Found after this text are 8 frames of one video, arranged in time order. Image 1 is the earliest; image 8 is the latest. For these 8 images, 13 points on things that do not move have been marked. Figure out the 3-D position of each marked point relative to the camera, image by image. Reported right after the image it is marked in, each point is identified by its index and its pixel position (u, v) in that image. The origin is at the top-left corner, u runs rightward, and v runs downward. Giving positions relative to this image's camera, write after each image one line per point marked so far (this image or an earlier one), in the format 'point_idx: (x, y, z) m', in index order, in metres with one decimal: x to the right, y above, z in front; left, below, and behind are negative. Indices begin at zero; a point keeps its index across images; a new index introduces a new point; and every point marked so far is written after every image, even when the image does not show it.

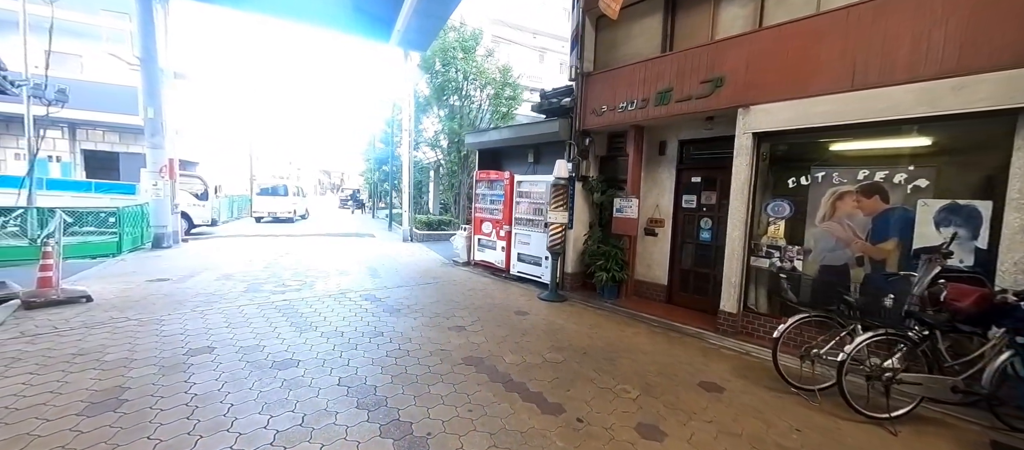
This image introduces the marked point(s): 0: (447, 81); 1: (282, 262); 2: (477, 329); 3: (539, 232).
0: (-2.4, +5.3, +12.7) m
1: (-4.6, -0.7, +7.0) m
2: (-0.4, -1.3, +4.2) m
3: (+0.5, -0.1, +6.2) m
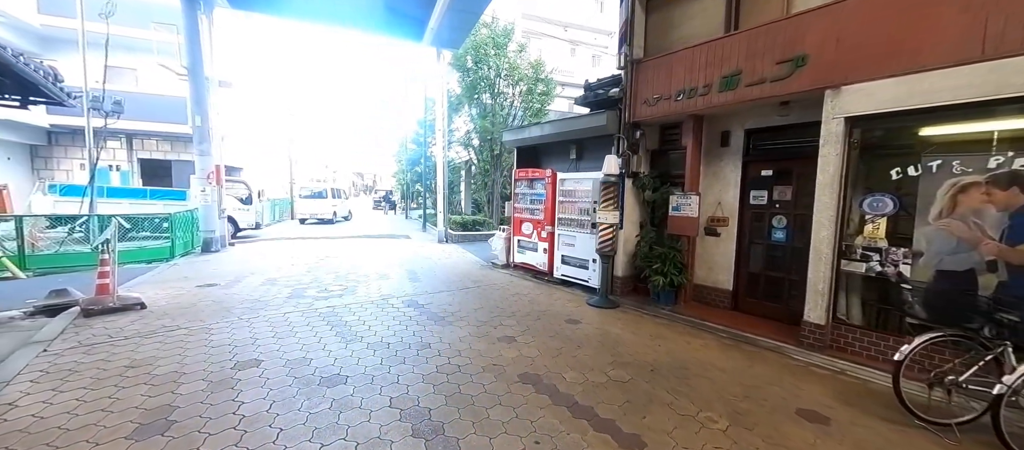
0: (-1.2, +5.3, +12.5) m
1: (-3.8, -0.8, +6.9) m
2: (+0.2, -1.3, +3.9) m
3: (+1.2, -0.1, +5.8) m
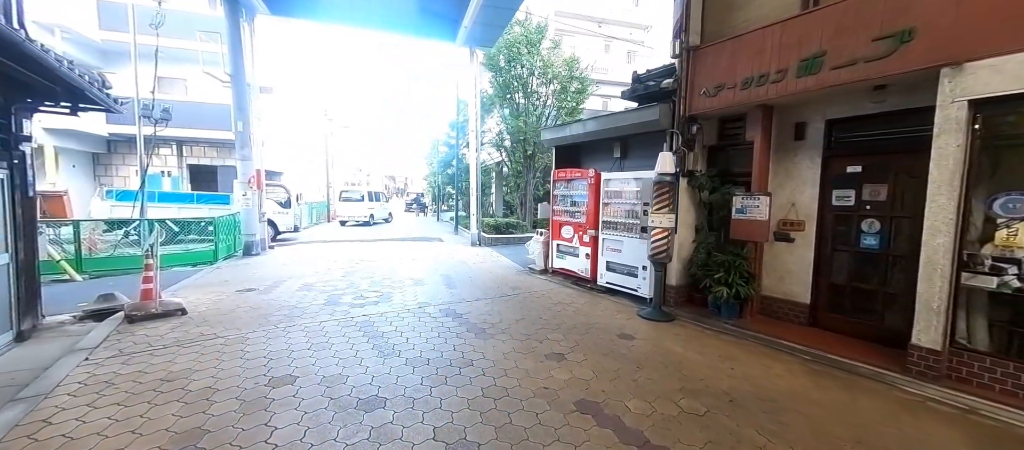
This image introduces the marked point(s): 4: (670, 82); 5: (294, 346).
0: (0.0, +5.2, +12.2) m
1: (-3.1, -0.9, +6.8) m
2: (+0.7, -1.4, +3.5) m
3: (+1.9, -0.2, +5.3) m
4: (+2.4, +2.2, +5.2) m
5: (-2.2, -1.2, +3.4) m
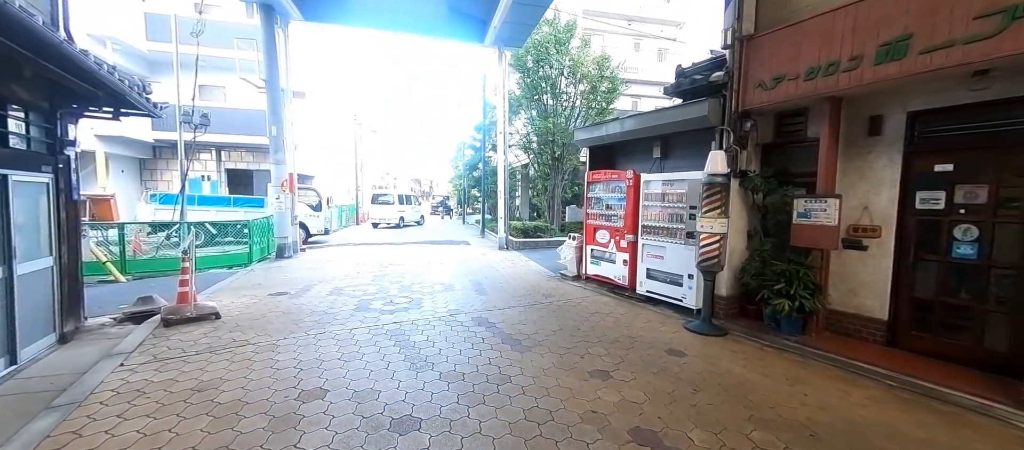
0: (+0.9, +5.1, +11.9) m
1: (-2.5, -0.9, +6.7) m
2: (+1.1, -1.4, +3.2) m
3: (+2.4, -0.3, +4.9) m
4: (+2.9, +2.1, +4.8) m
5: (-1.8, -1.2, +3.2) m
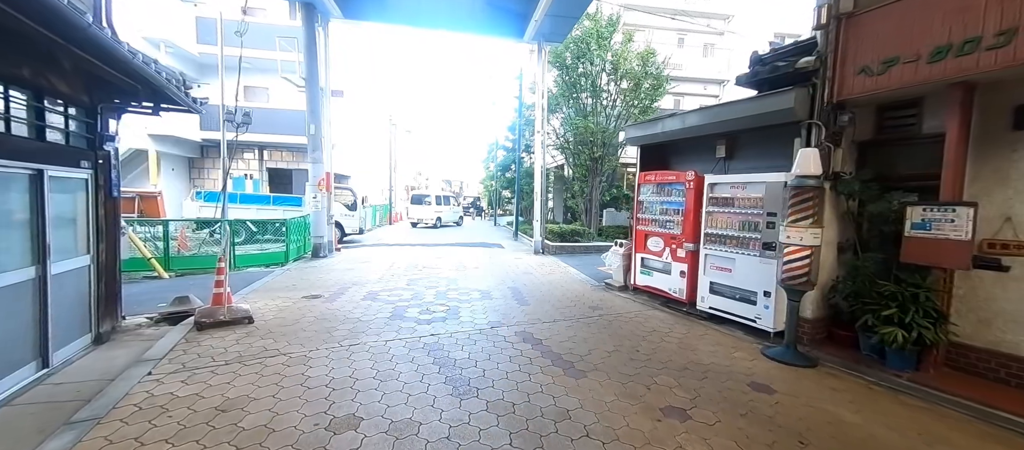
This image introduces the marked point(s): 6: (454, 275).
0: (+2.2, +4.9, +11.4) m
1: (-1.7, -1.0, +6.5) m
2: (+1.5, -1.5, +2.6) m
3: (+3.0, -0.4, +4.2) m
4: (+3.5, +2.0, +4.1) m
5: (-1.3, -1.3, +2.9) m
6: (-1.2, -1.0, +6.7) m
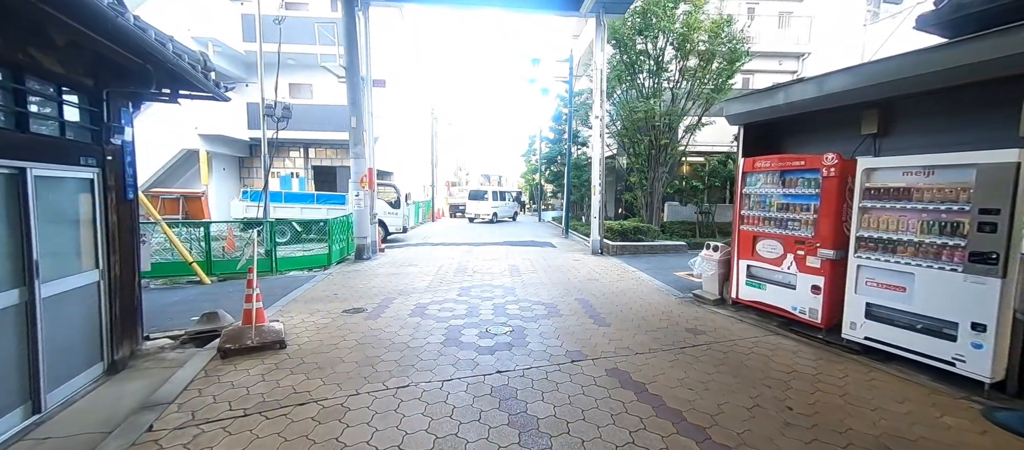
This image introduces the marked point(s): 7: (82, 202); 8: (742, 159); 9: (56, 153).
0: (+3.7, +5.0, +10.1) m
1: (-0.7, -1.0, +5.7) m
2: (+2.1, -1.5, +1.5) m
3: (+3.8, -0.4, +2.9) m
4: (+4.3, +1.9, +2.7) m
5: (-0.6, -1.3, +2.1) m
6: (-0.1, -1.0, +5.8) m
7: (-3.4, +0.2, +2.7) m
8: (+3.1, +0.9, +4.7) m
9: (-3.3, +0.5, +2.5) m
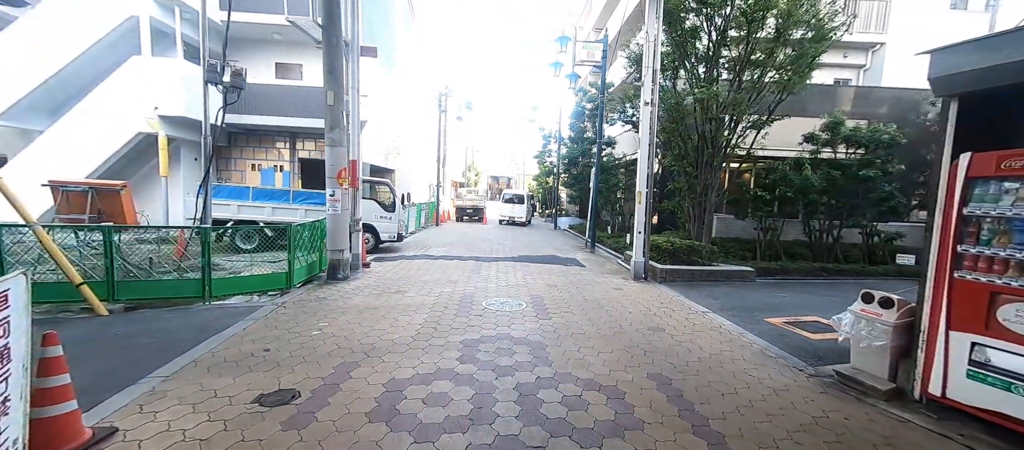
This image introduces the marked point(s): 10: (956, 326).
0: (+4.3, +4.6, +8.1) m
1: (-0.3, -1.2, +3.8) m
2: (+2.4, -1.8, -0.5) m
3: (+4.0, -0.8, +0.9) m
4: (+4.6, +1.6, +0.7) m
5: (-0.4, -1.5, +0.2) m
6: (+0.2, -1.2, +3.9) m
7: (-3.1, +0.1, +0.9) m
8: (+3.5, +0.6, +2.7) m
9: (-3.0, +0.4, +0.6) m
10: (+3.4, -0.8, +2.7) m
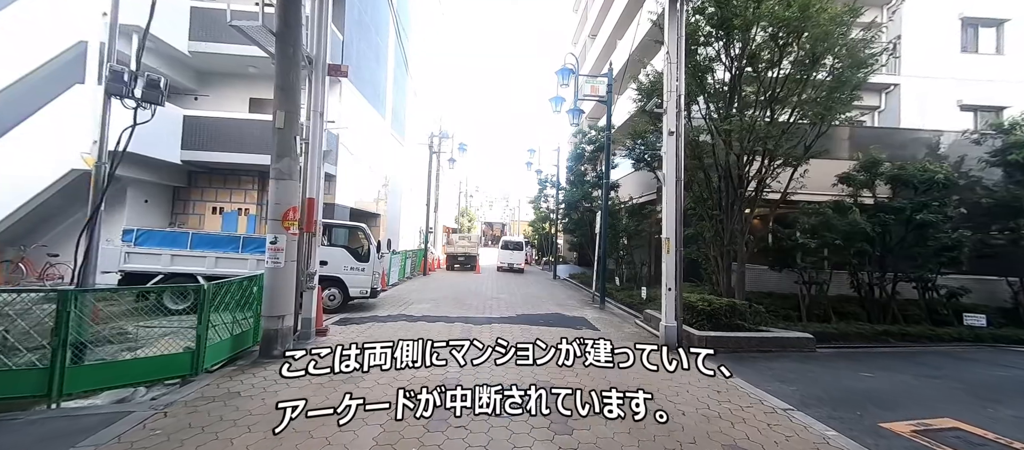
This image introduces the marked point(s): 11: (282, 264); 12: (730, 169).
0: (+4.3, +3.5, +7.4) m
1: (-0.3, -1.7, +2.2) m
2: (+2.4, -1.7, -2.0) m
3: (+4.1, -0.8, -0.4) m
4: (+4.7, +1.5, -0.4) m
5: (-0.3, -1.5, -1.4) m
6: (+0.3, -1.7, +2.4) m
7: (-3.0, 0.0, -0.5) m
8: (+3.5, +0.2, +1.5) m
9: (-2.9, +0.4, -0.7) m
10: (+3.5, -1.1, +1.3) m
11: (-3.1, -0.5, +4.7) m
12: (+4.6, +1.2, +7.3) m
